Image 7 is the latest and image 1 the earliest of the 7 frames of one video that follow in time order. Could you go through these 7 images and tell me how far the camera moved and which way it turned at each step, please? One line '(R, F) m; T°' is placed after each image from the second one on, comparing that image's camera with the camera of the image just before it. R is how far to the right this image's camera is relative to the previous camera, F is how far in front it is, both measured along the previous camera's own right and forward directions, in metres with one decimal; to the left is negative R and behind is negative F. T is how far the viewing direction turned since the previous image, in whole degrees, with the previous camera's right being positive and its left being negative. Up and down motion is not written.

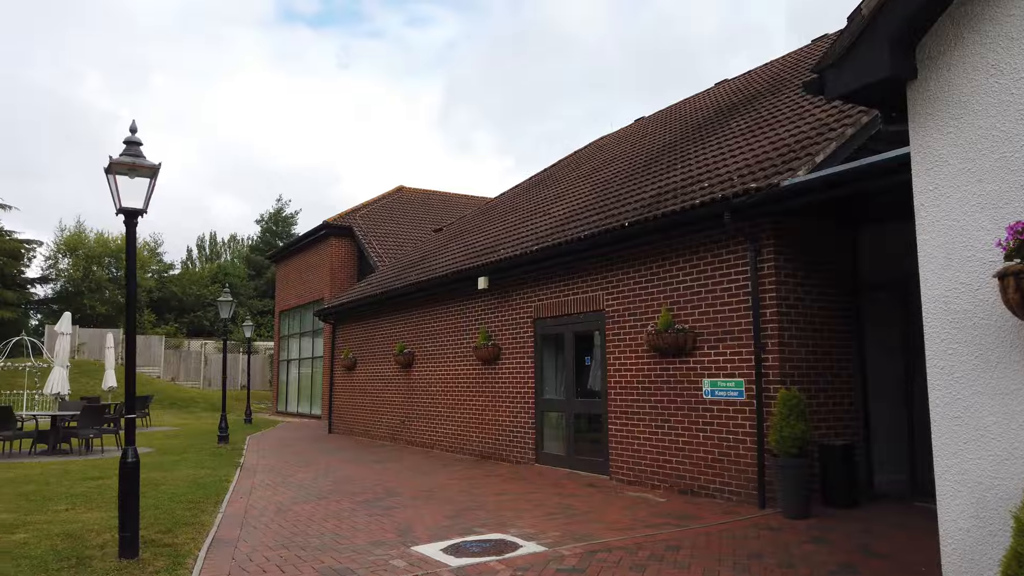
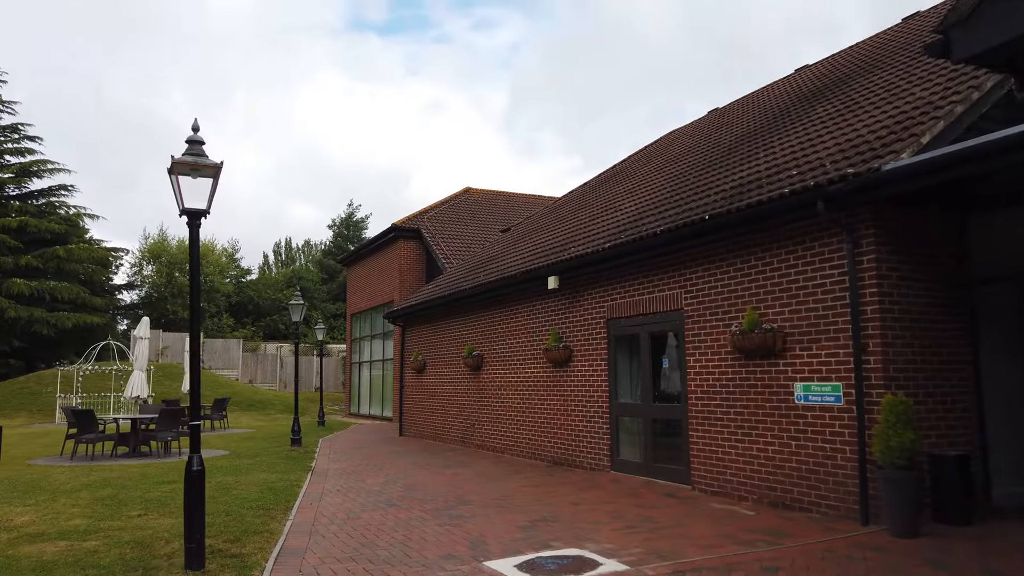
(-0.1, +0.5) m; -6°
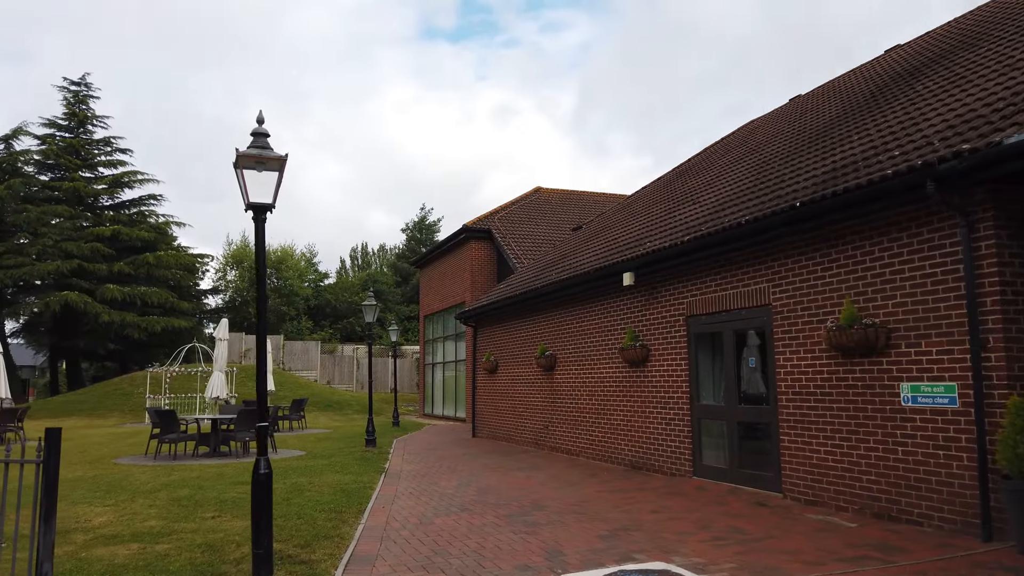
(0.0, +0.4) m; -6°
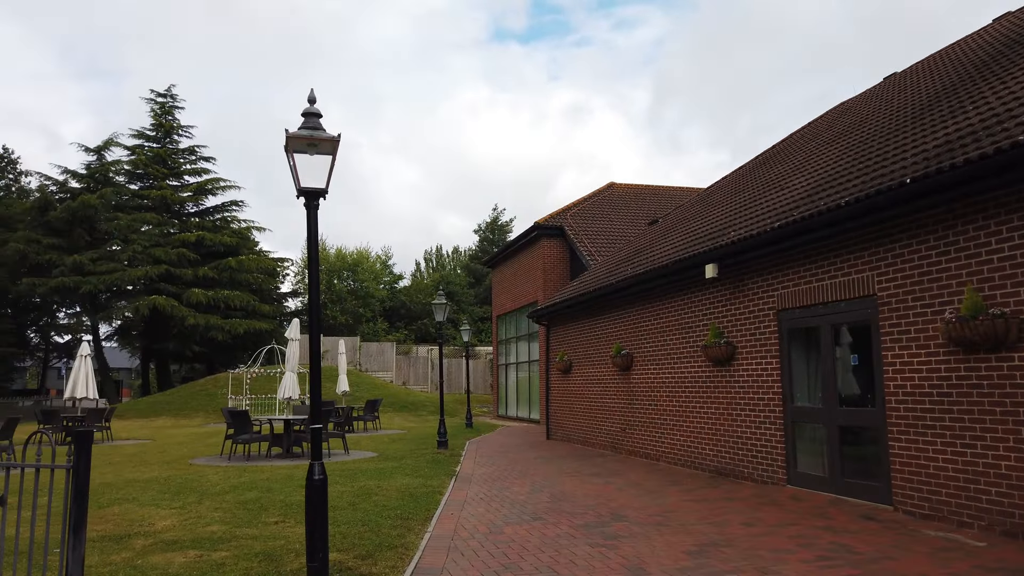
(0.0, +0.6) m; -6°
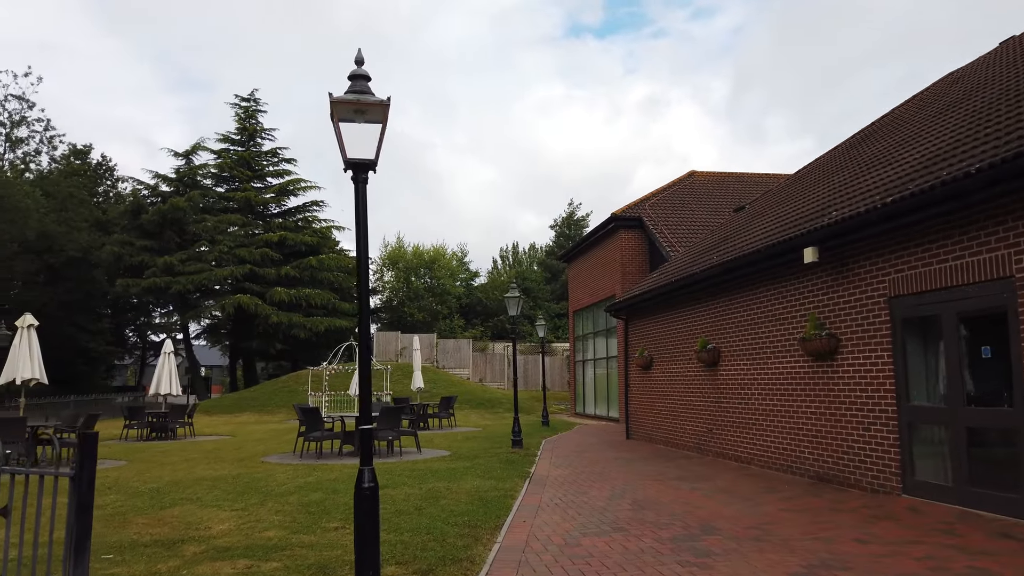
(0.0, +0.6) m; -7°
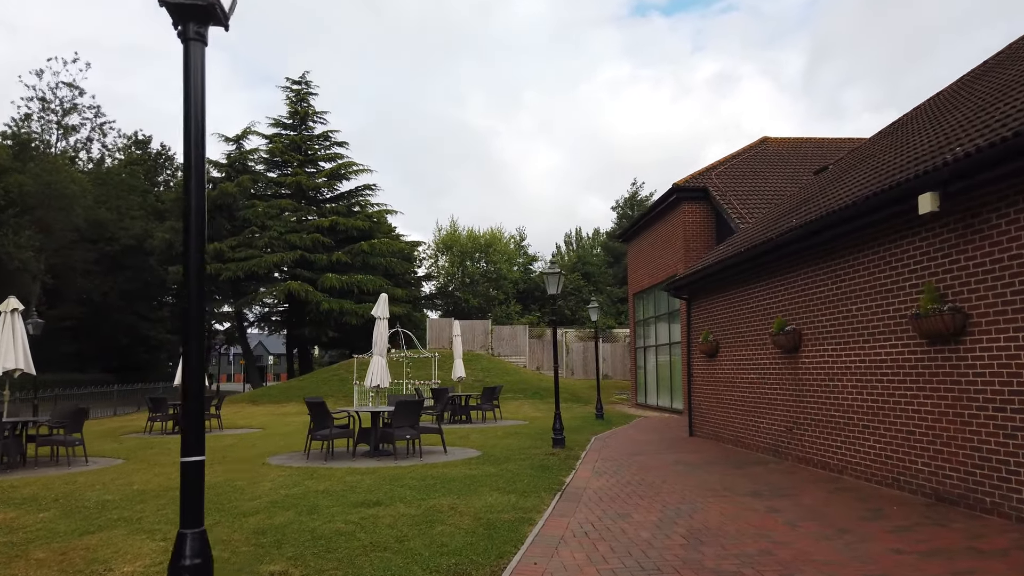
(+0.5, +1.8) m; -6°
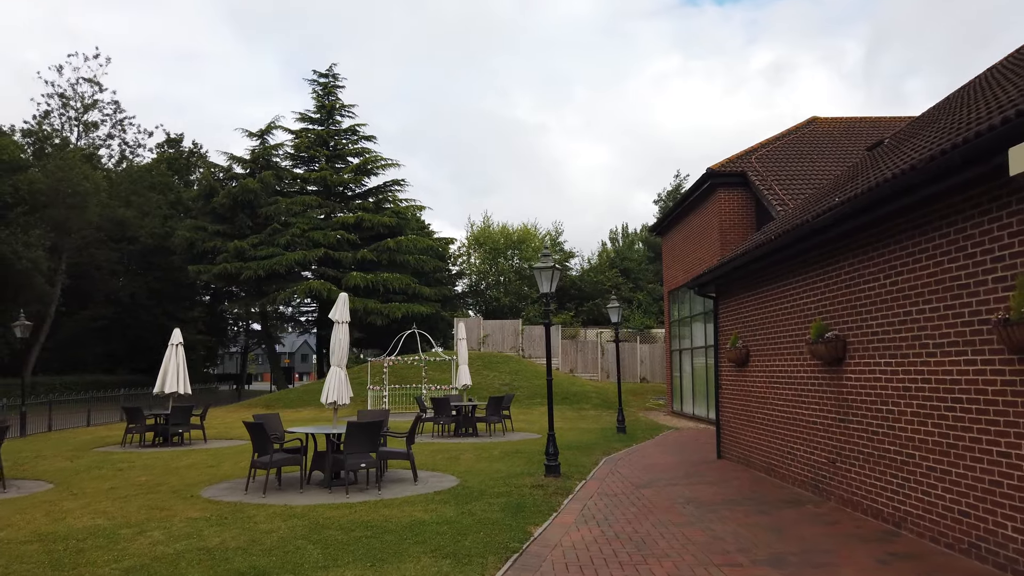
(+0.9, +1.8) m; -4°
